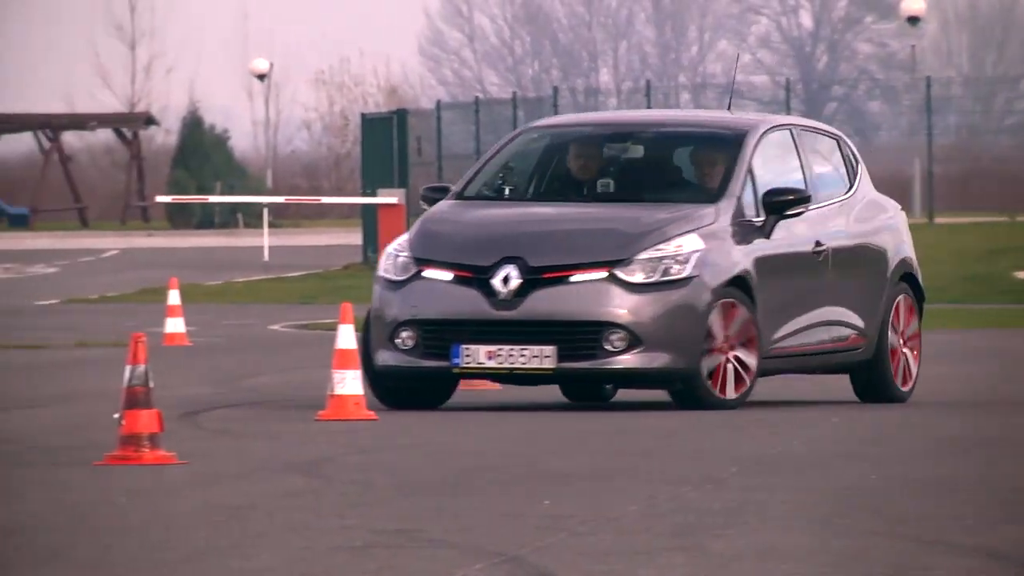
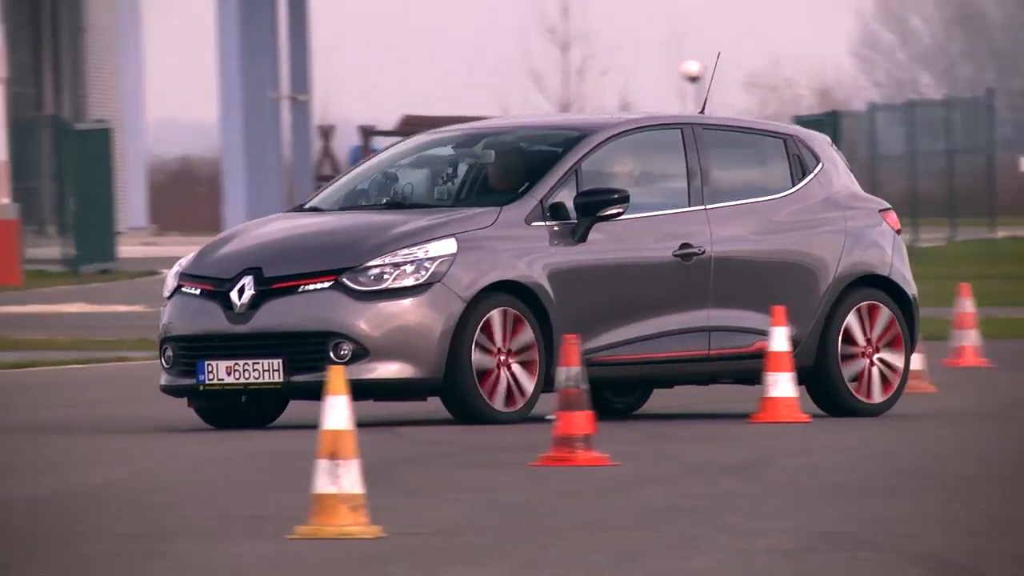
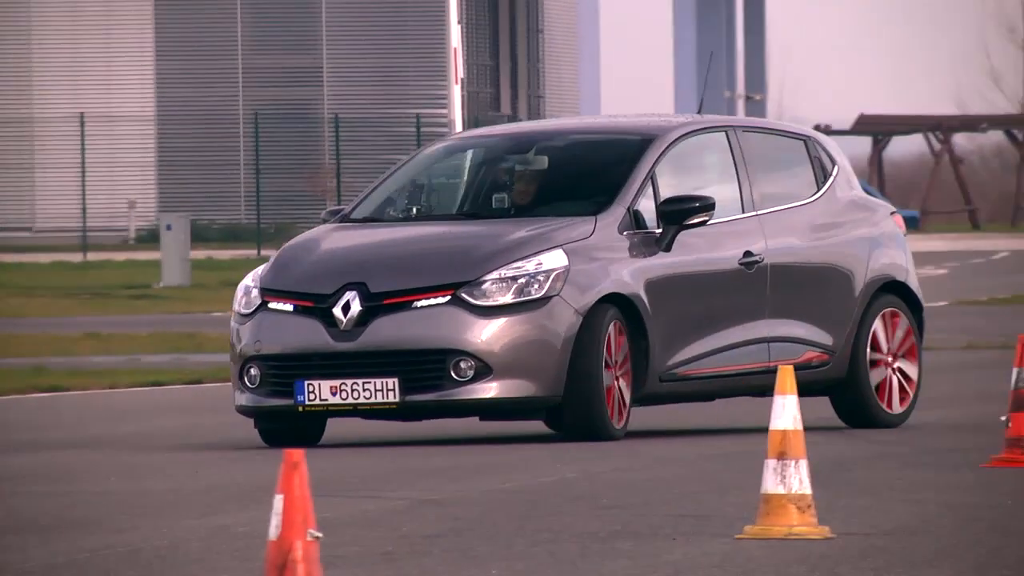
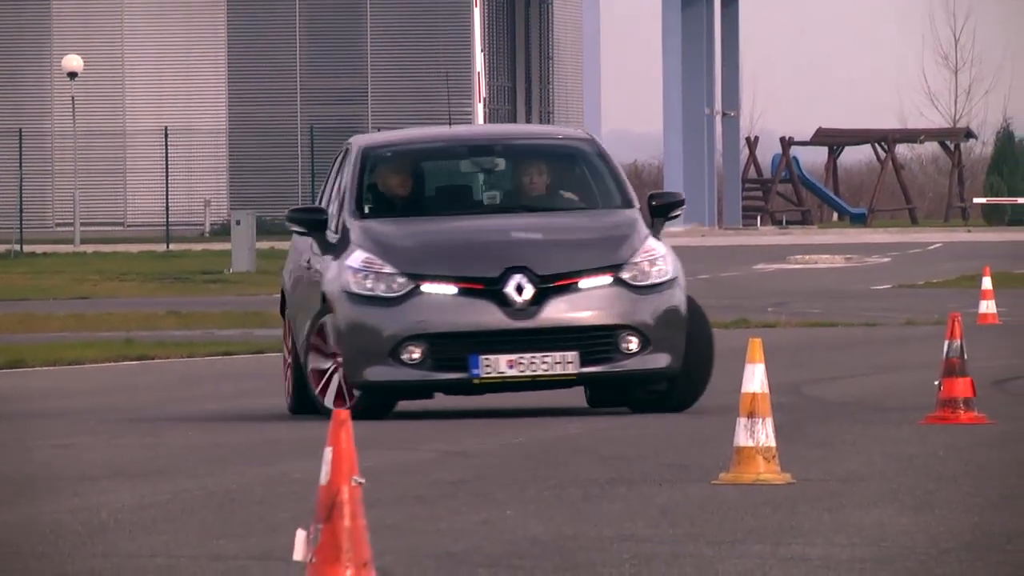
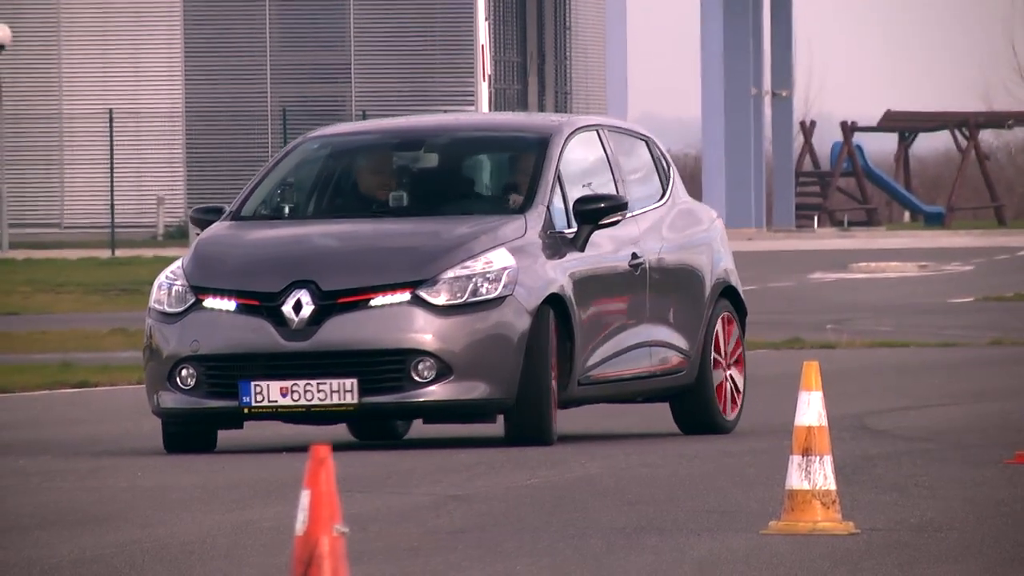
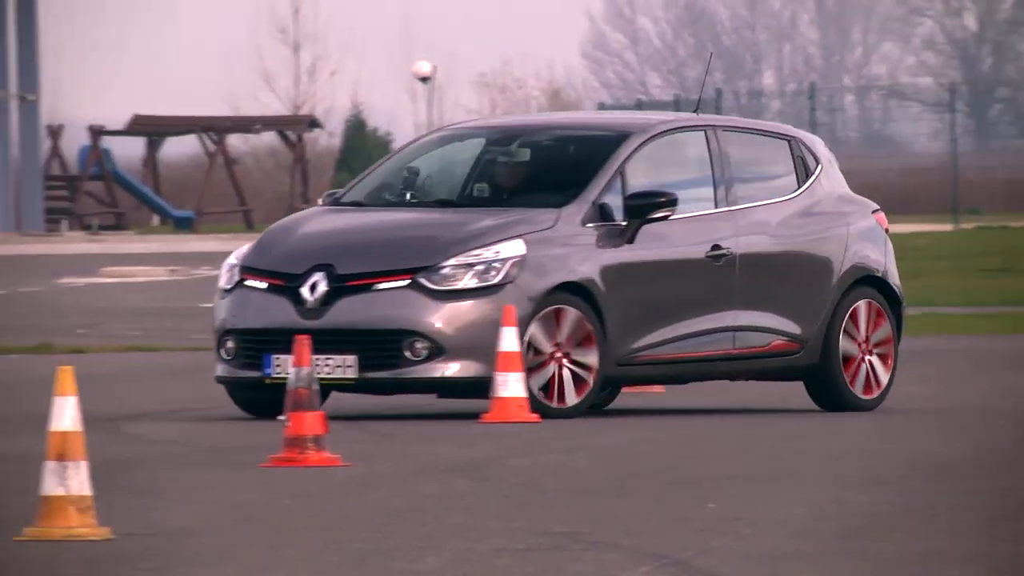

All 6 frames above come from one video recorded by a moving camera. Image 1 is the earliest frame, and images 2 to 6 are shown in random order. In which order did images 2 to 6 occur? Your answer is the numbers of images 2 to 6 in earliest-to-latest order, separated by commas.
6, 2, 3, 5, 4
